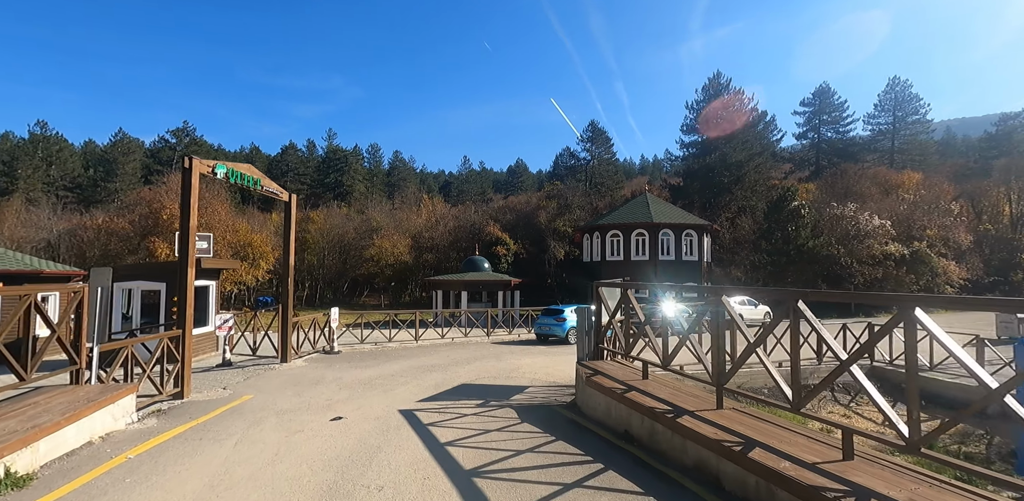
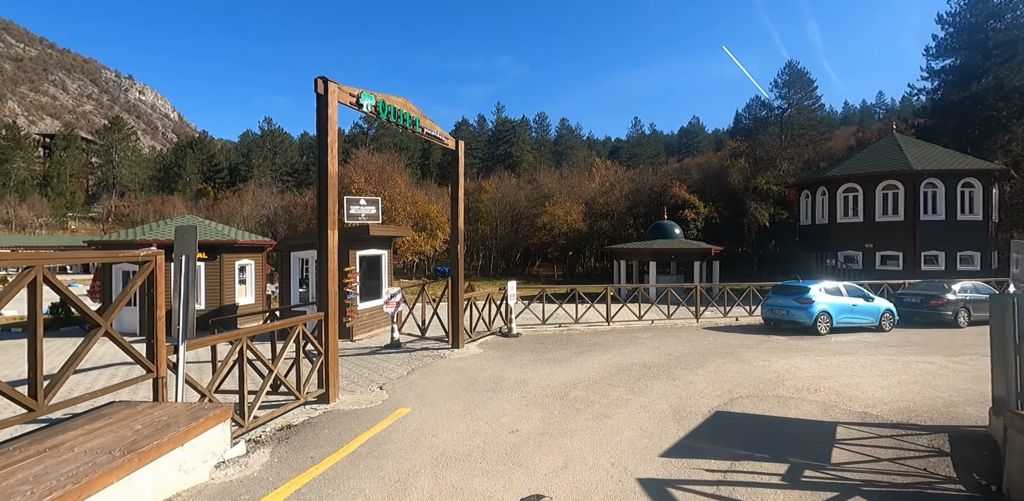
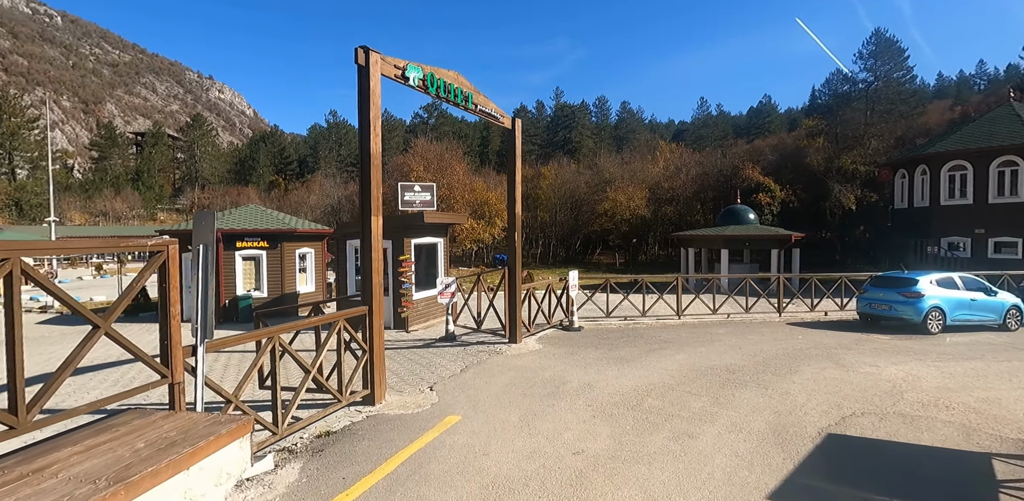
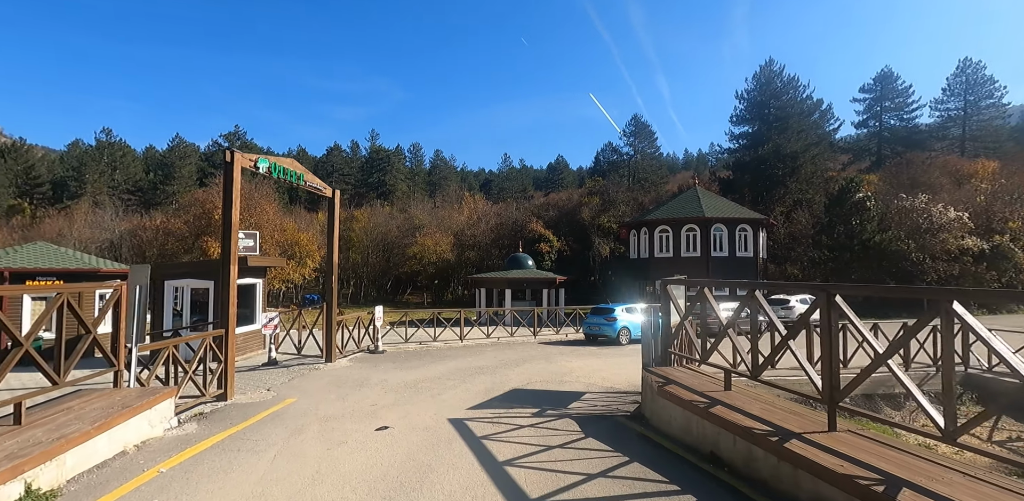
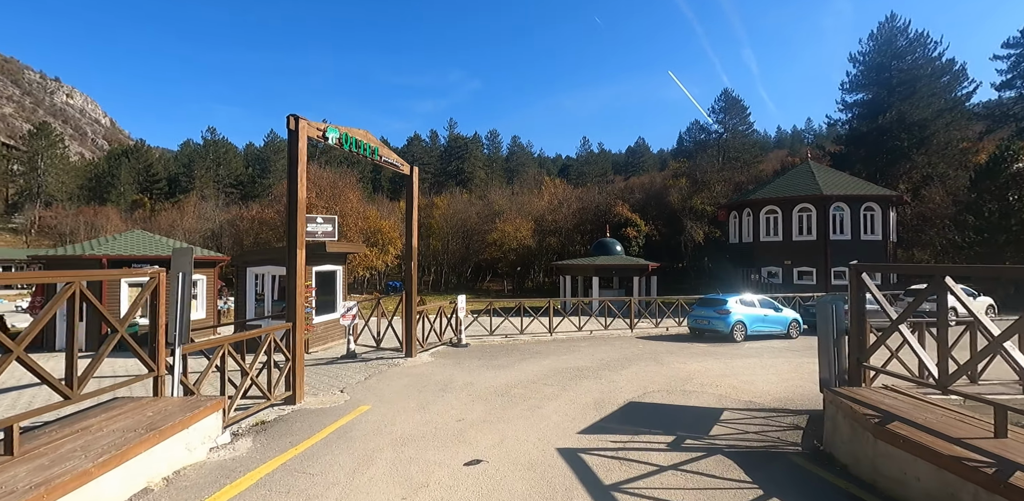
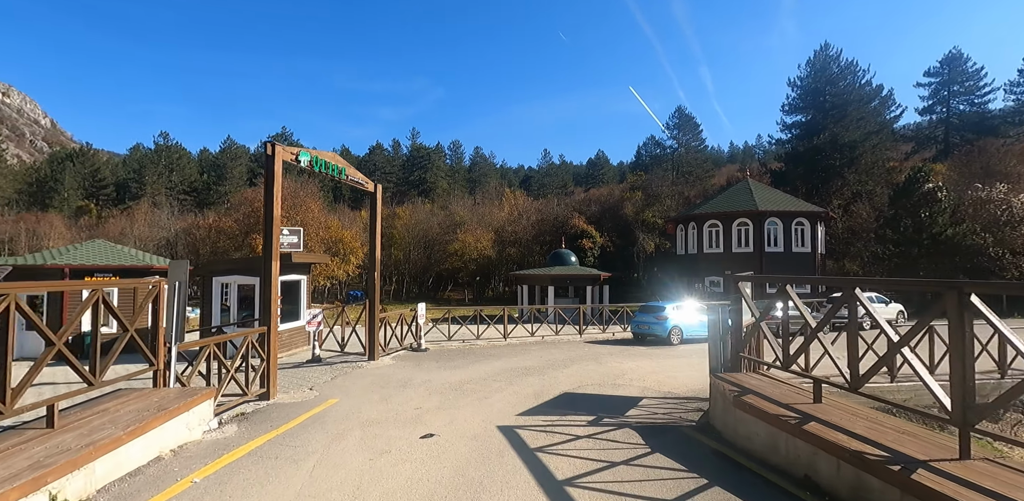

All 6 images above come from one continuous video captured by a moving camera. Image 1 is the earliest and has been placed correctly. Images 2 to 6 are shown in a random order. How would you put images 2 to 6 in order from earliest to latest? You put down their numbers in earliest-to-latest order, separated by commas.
4, 6, 5, 2, 3
